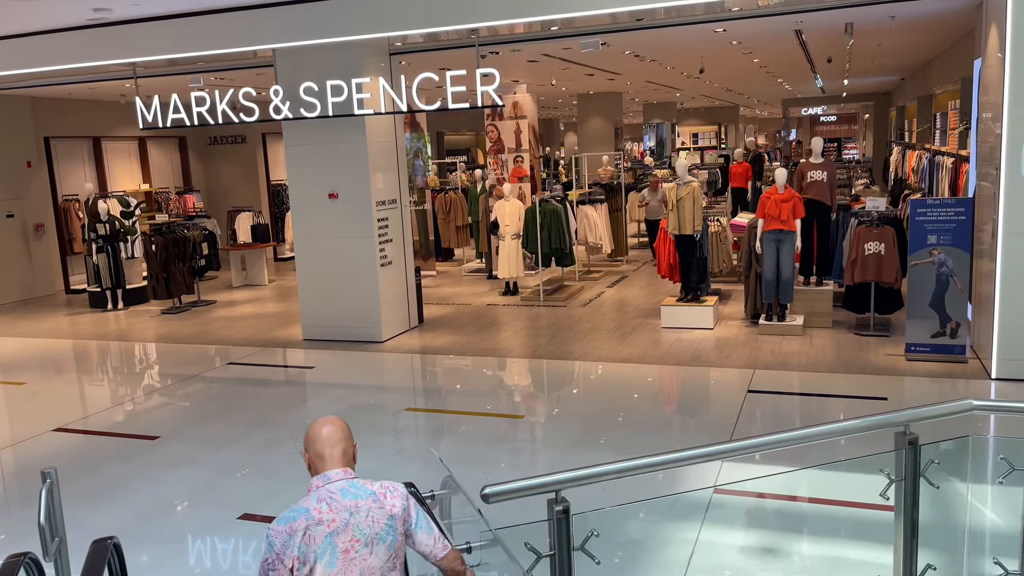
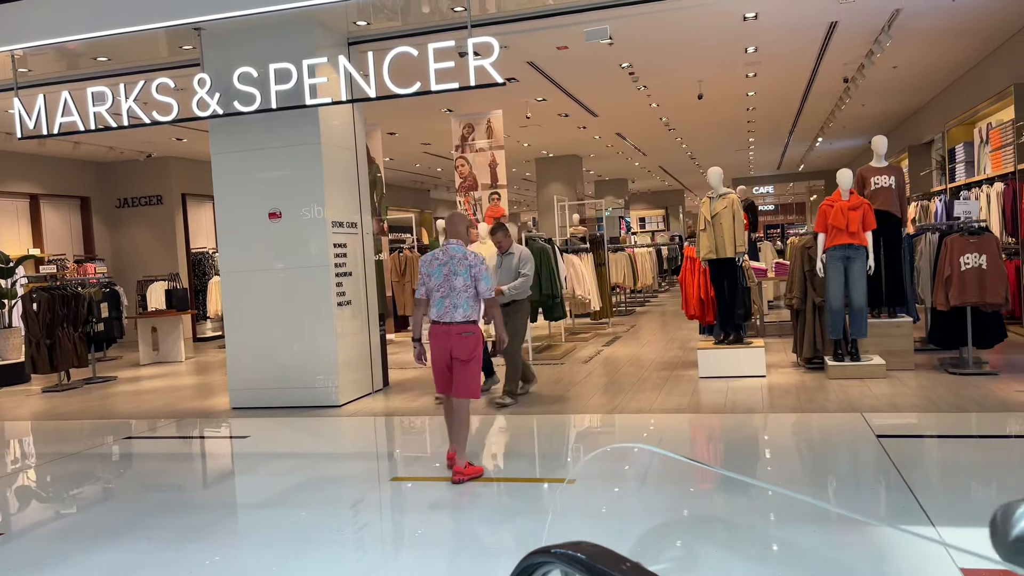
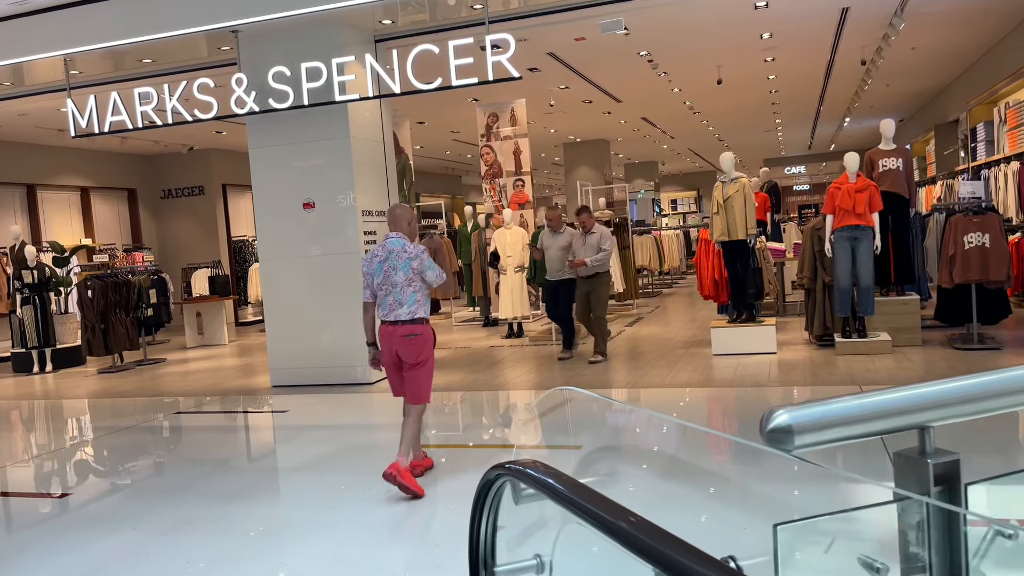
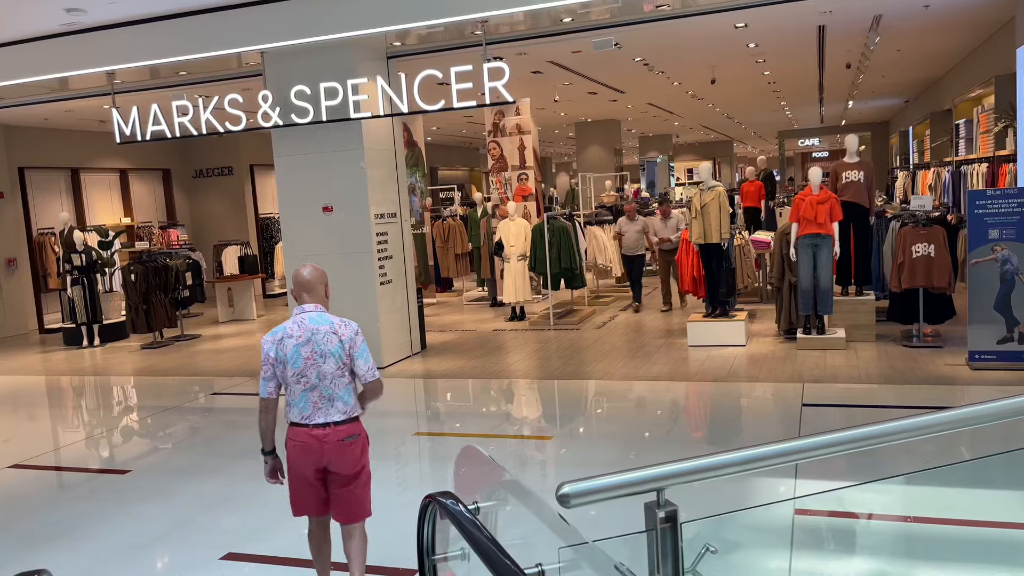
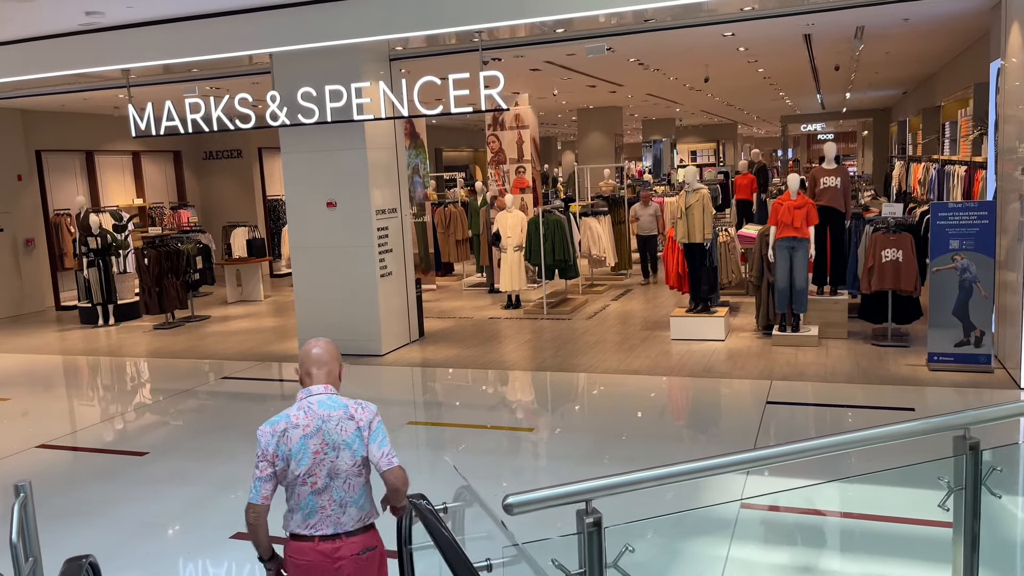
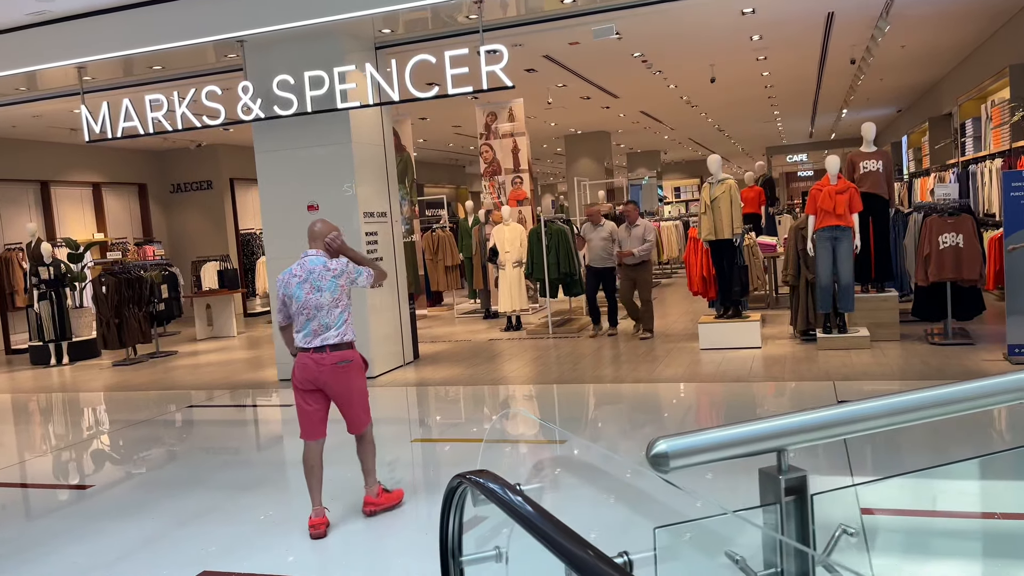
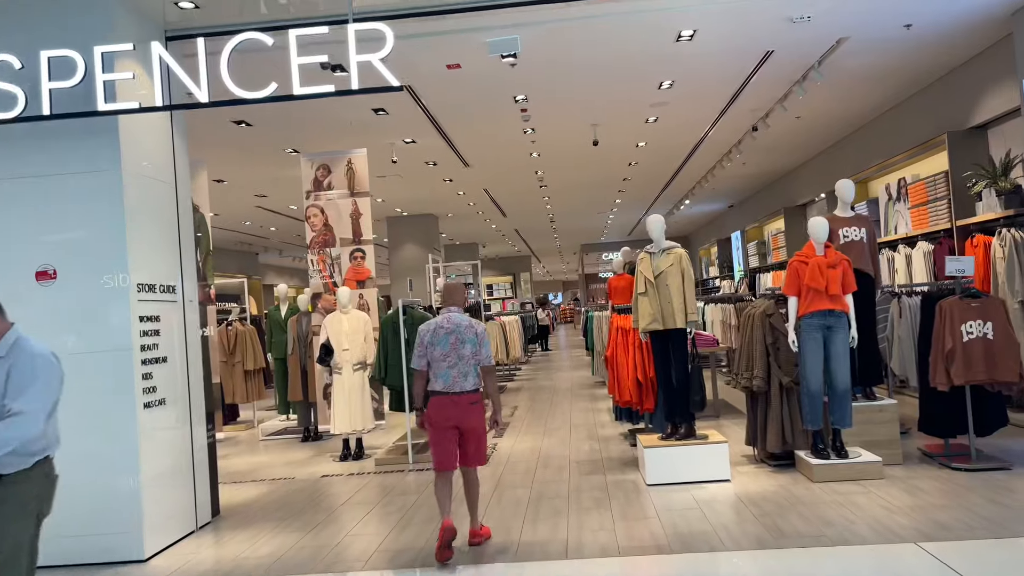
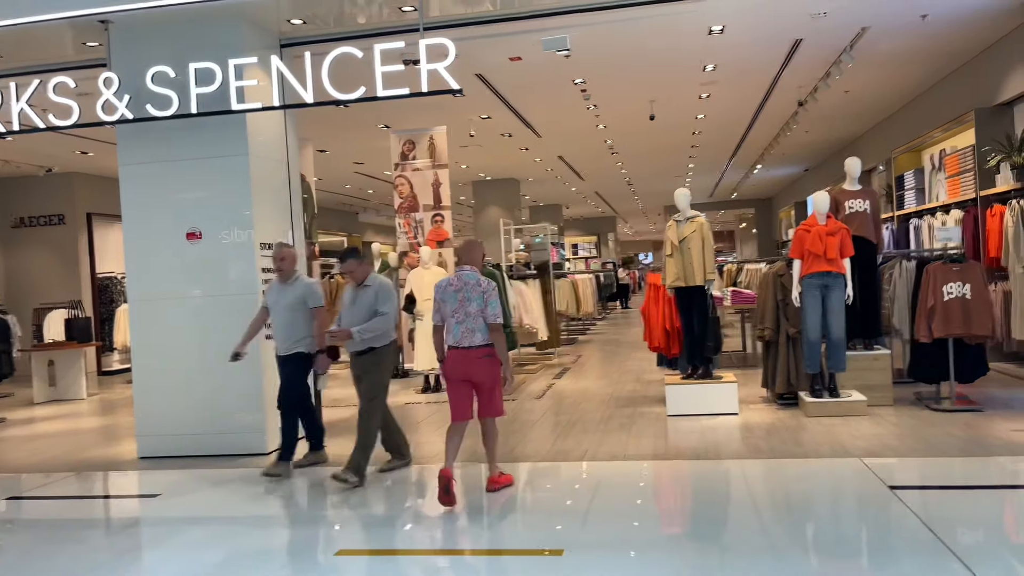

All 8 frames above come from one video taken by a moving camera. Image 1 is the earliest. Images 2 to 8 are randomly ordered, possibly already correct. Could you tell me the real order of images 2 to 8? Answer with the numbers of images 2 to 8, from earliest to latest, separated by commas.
5, 4, 6, 3, 2, 8, 7
